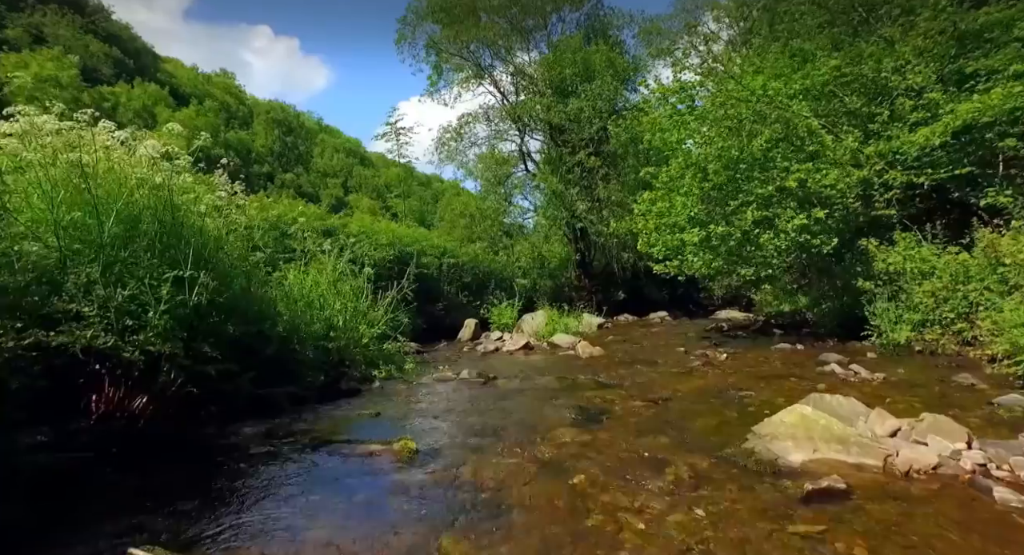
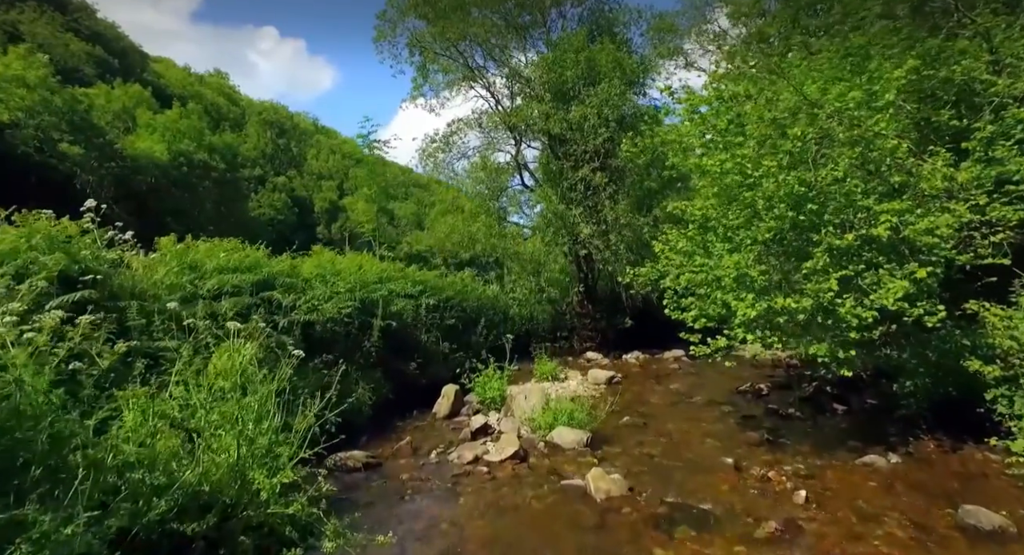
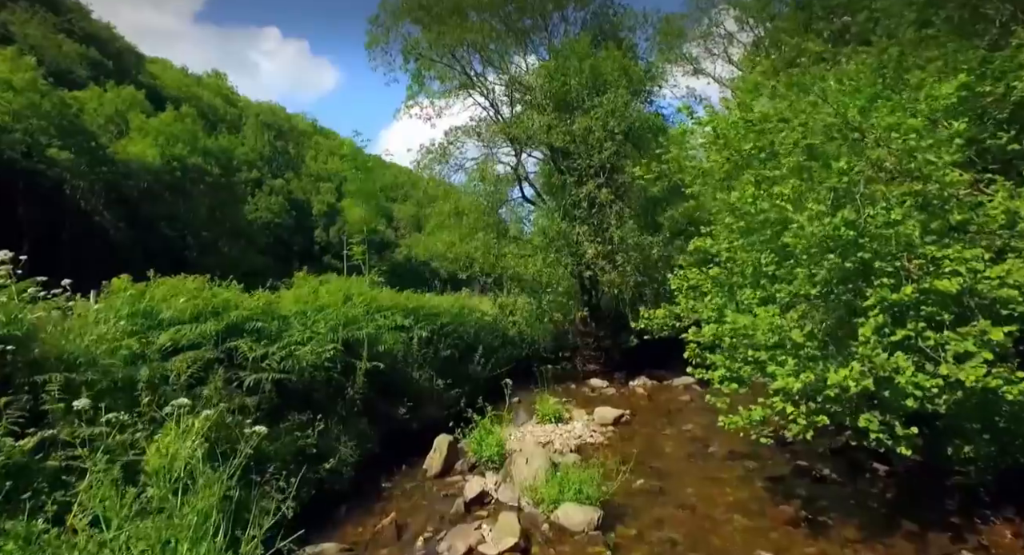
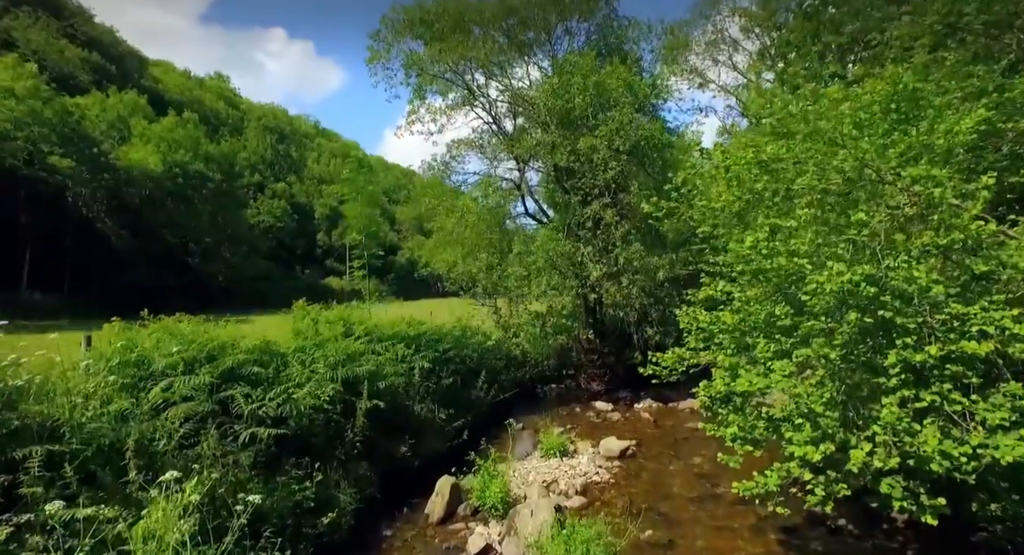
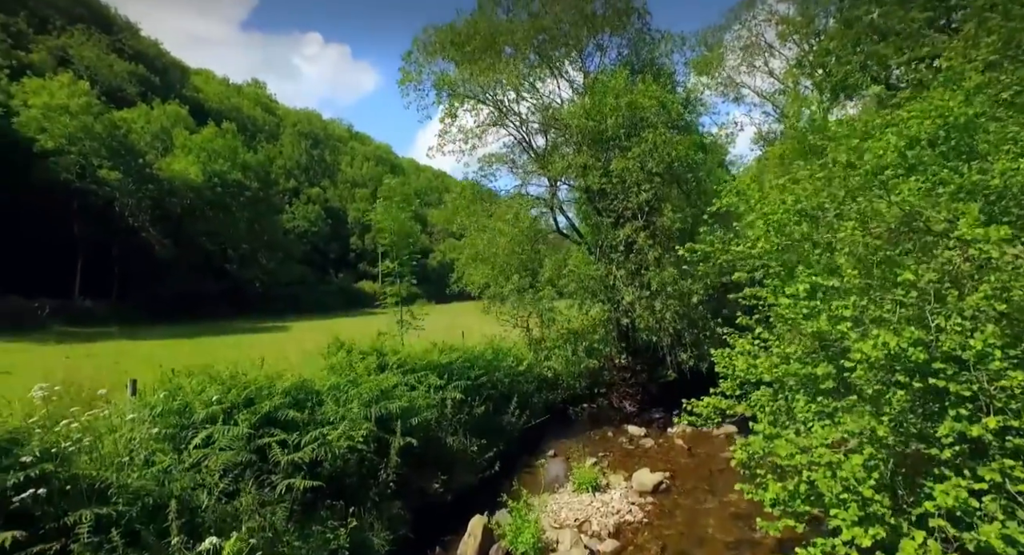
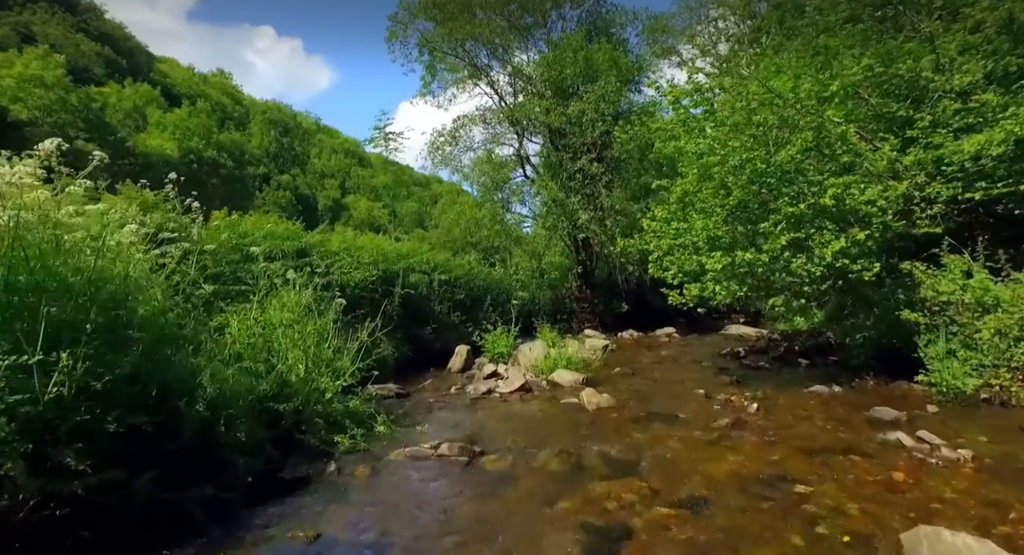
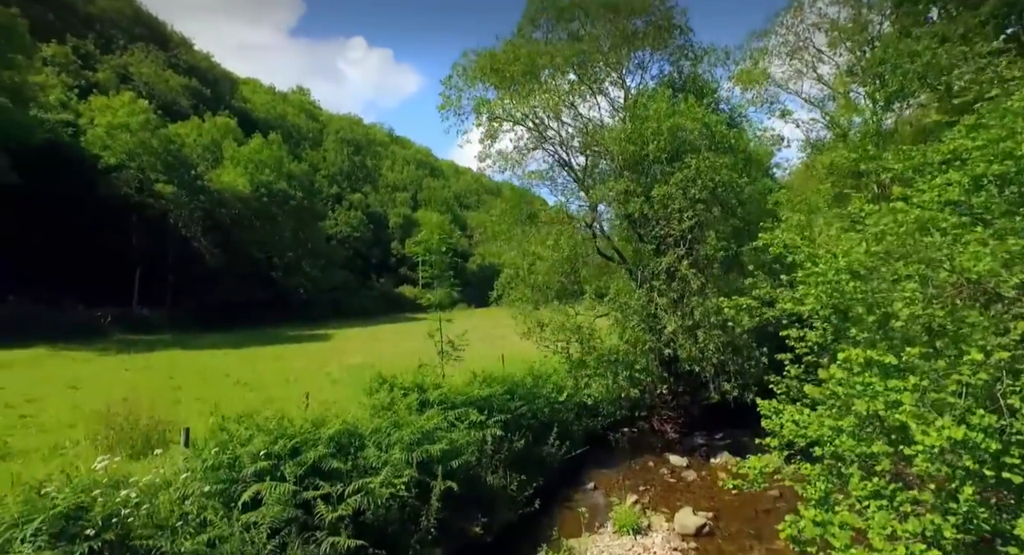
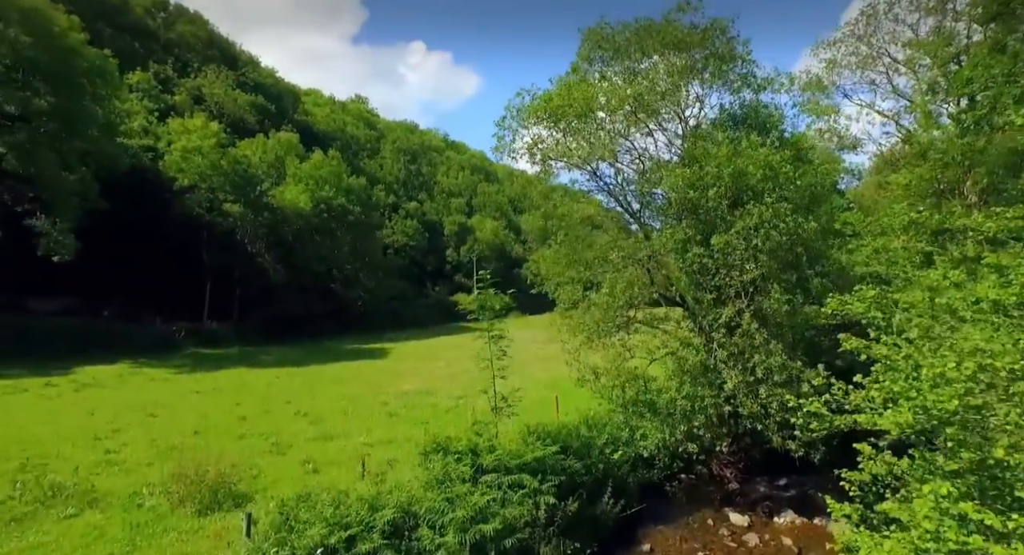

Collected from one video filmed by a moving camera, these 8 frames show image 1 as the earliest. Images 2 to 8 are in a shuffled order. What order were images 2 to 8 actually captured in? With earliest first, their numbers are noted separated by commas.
6, 2, 3, 4, 5, 7, 8
